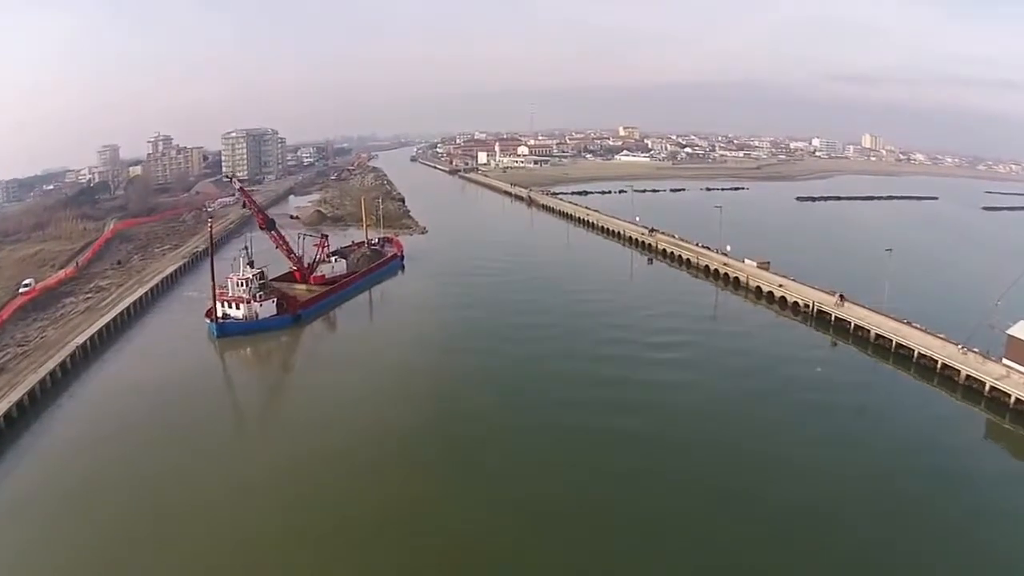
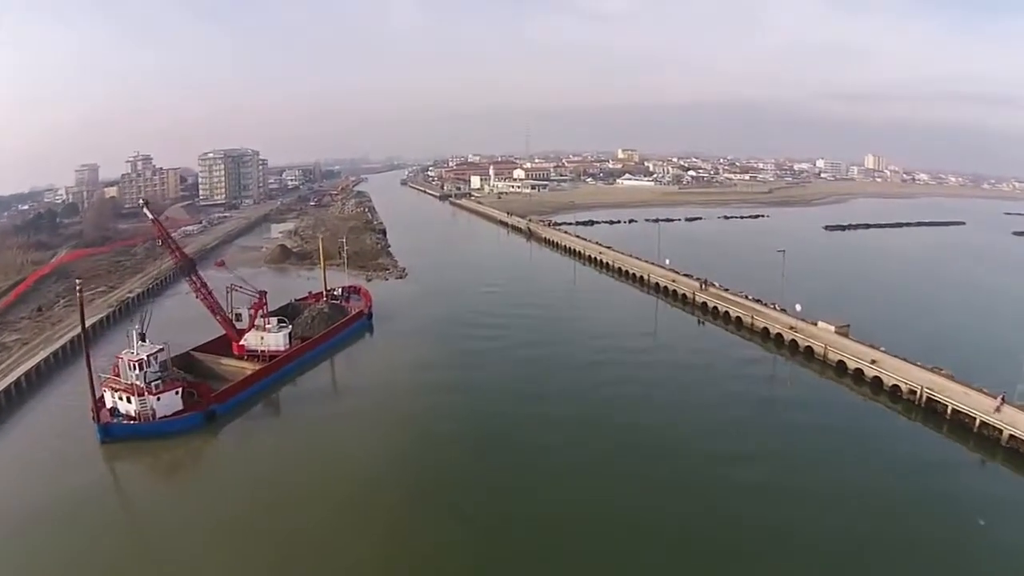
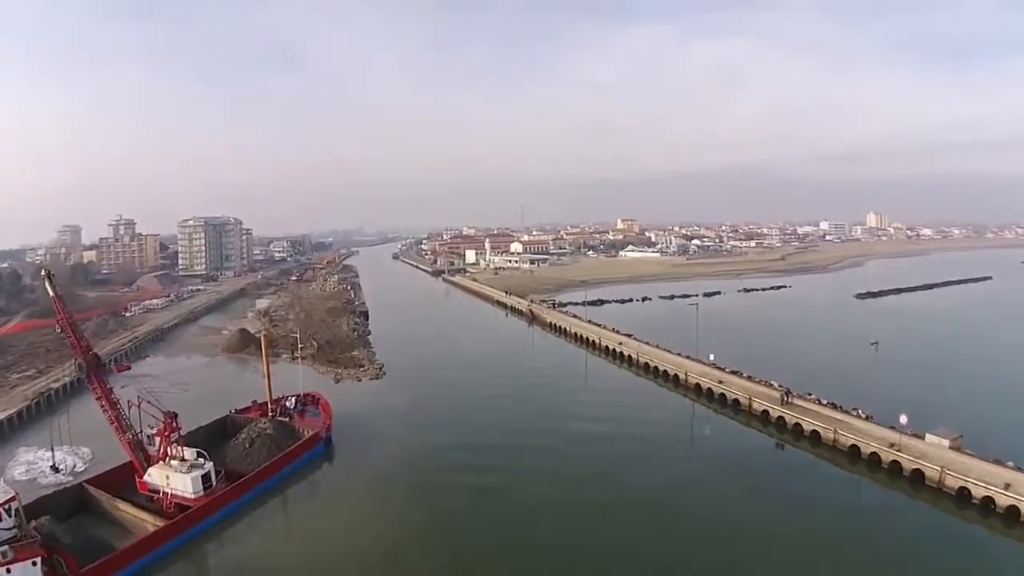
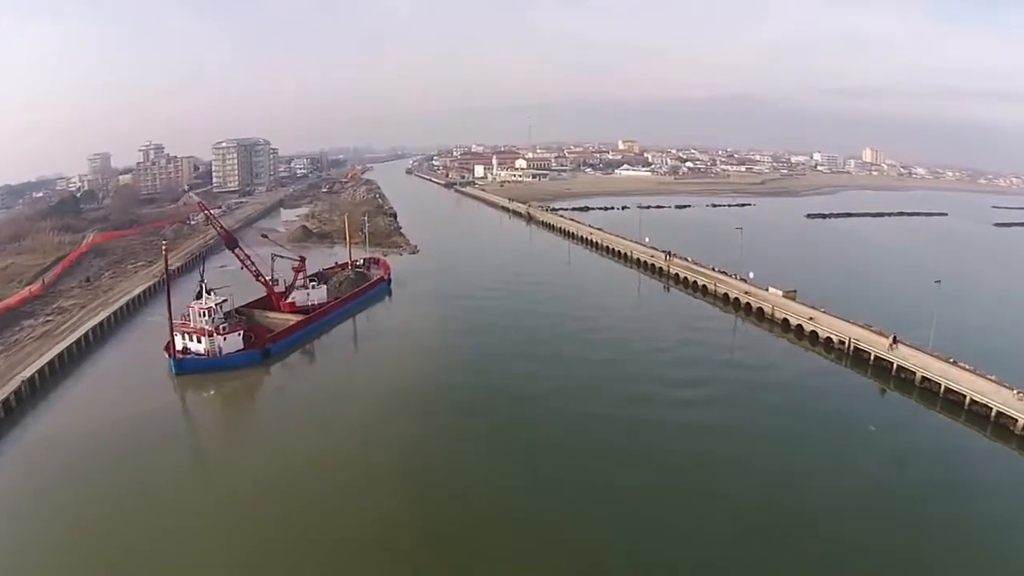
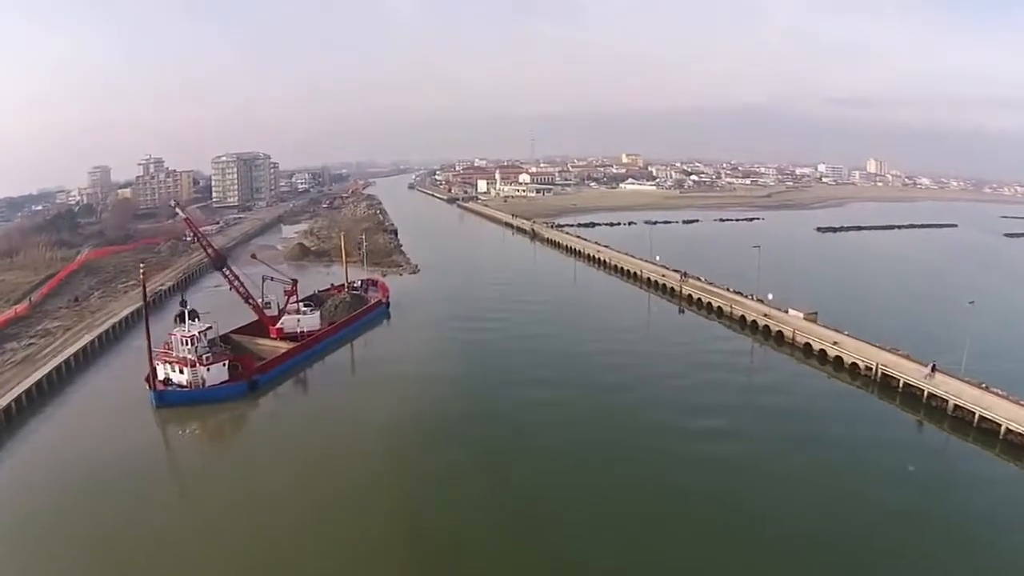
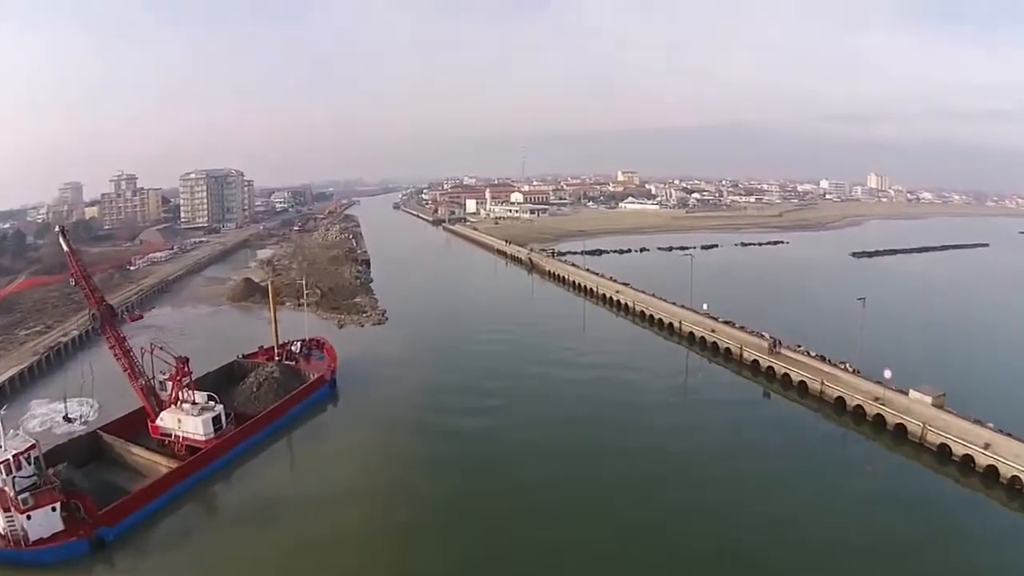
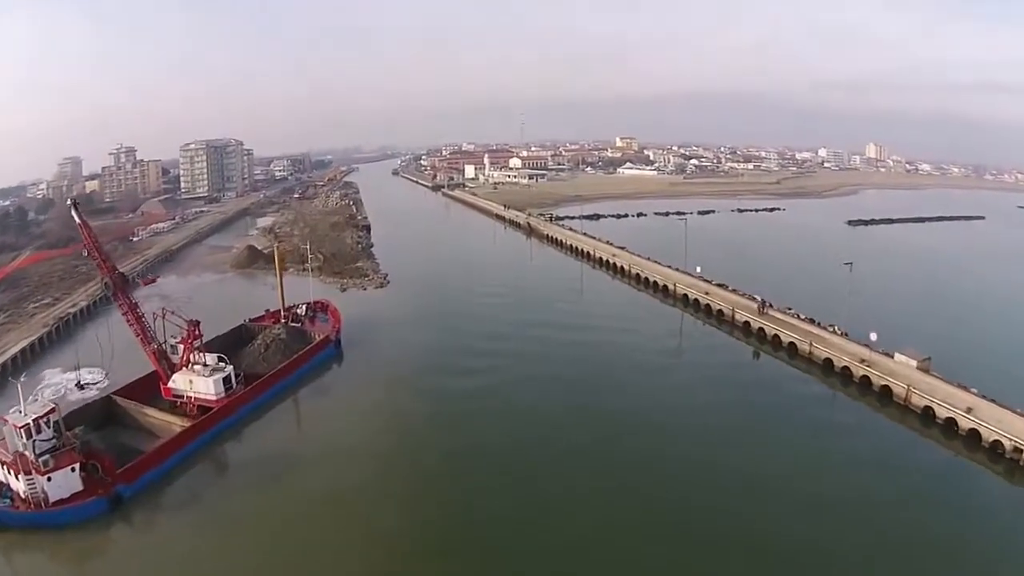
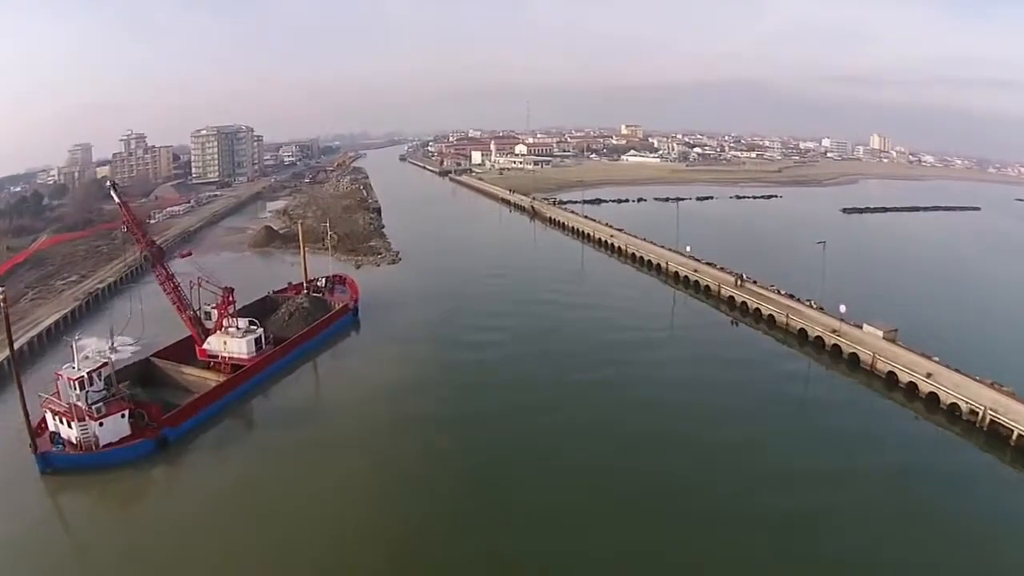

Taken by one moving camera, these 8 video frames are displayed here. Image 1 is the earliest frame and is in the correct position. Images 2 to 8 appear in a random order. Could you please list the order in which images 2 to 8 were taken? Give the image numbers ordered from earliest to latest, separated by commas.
4, 5, 2, 8, 7, 6, 3
